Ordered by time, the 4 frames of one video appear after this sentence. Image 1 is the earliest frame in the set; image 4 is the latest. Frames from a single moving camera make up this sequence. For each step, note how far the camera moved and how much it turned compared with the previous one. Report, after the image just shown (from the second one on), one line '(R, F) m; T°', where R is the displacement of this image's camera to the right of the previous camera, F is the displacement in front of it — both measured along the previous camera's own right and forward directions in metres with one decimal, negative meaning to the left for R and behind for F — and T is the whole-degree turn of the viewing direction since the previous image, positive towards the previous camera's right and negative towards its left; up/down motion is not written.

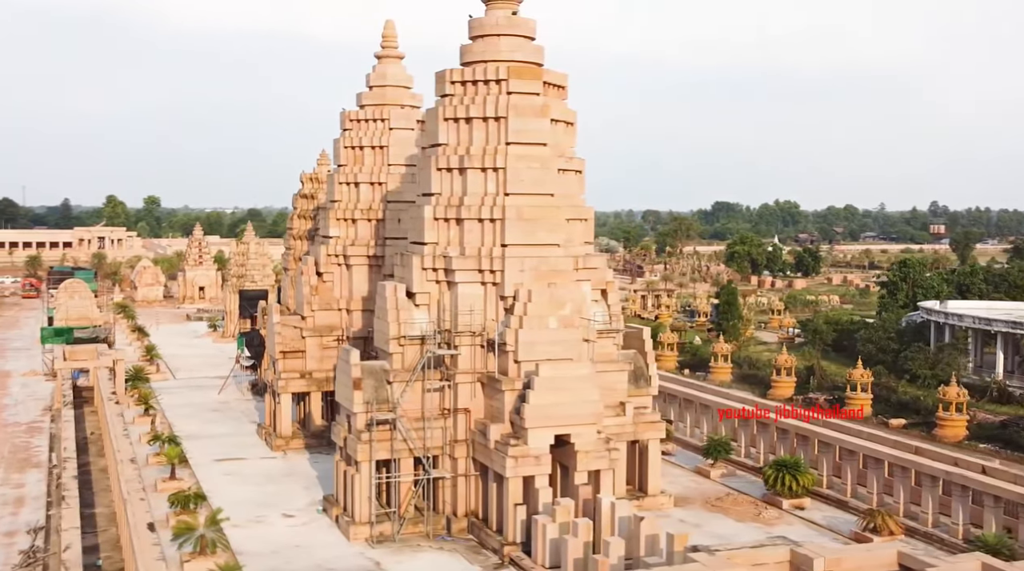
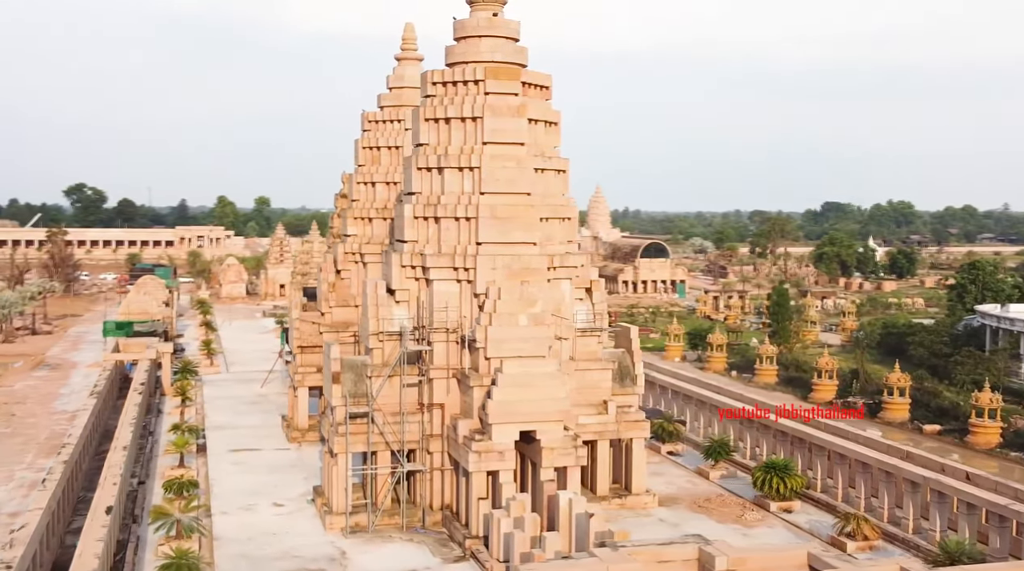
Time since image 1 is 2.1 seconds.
(+2.0, -0.1) m; -5°
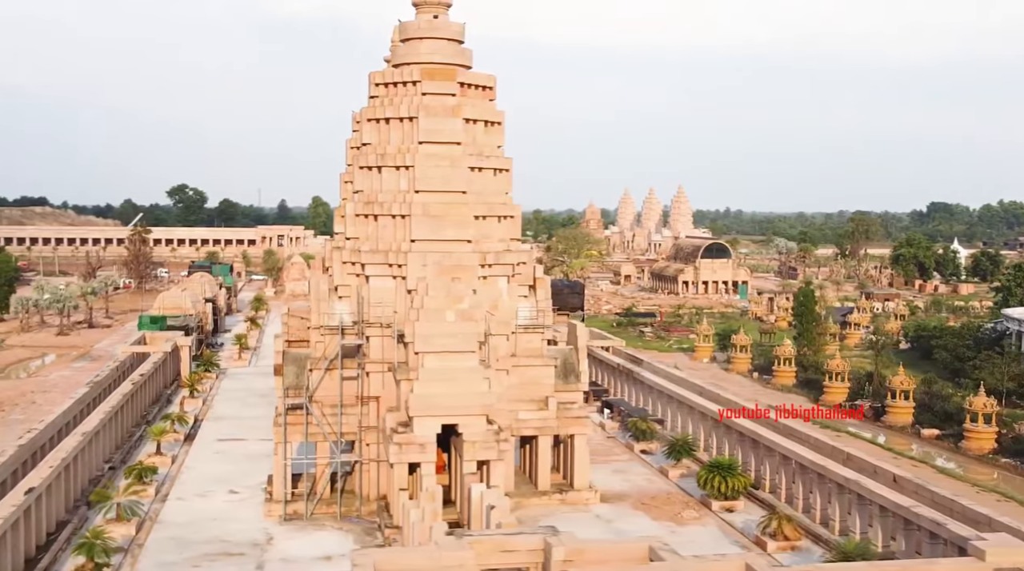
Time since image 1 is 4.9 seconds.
(+2.5, -0.2) m; -4°
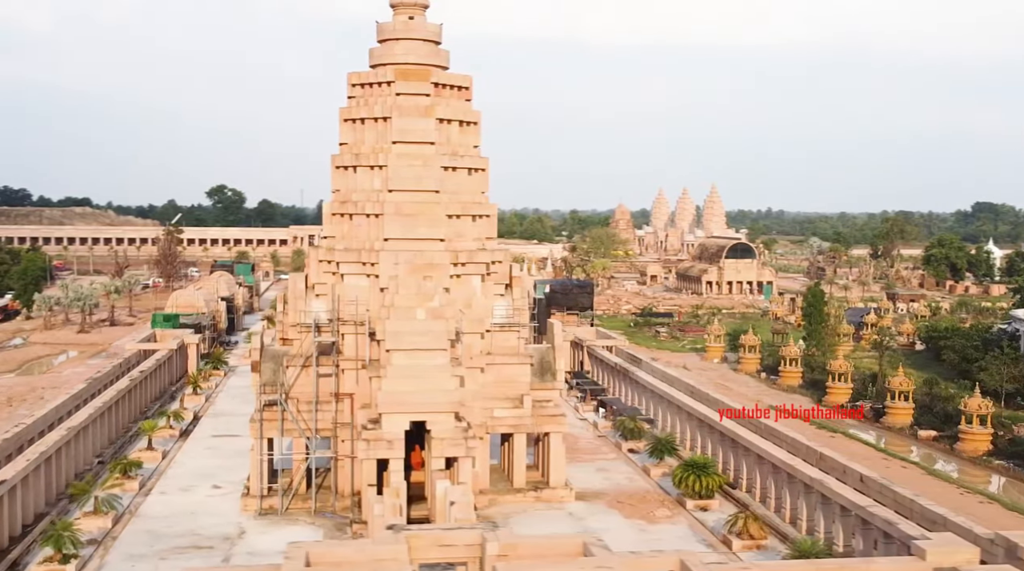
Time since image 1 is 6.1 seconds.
(+1.0, -0.1) m; -2°
